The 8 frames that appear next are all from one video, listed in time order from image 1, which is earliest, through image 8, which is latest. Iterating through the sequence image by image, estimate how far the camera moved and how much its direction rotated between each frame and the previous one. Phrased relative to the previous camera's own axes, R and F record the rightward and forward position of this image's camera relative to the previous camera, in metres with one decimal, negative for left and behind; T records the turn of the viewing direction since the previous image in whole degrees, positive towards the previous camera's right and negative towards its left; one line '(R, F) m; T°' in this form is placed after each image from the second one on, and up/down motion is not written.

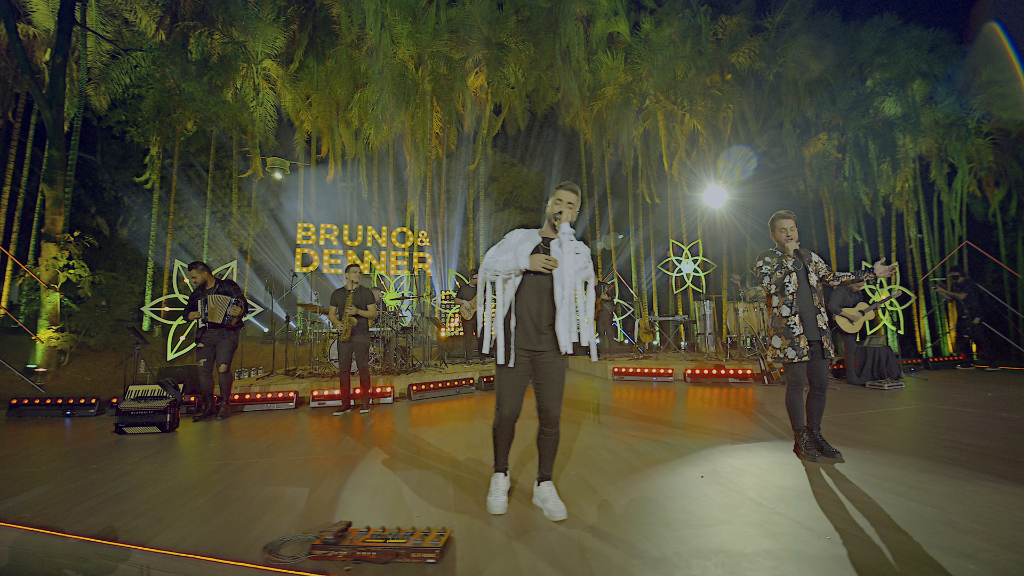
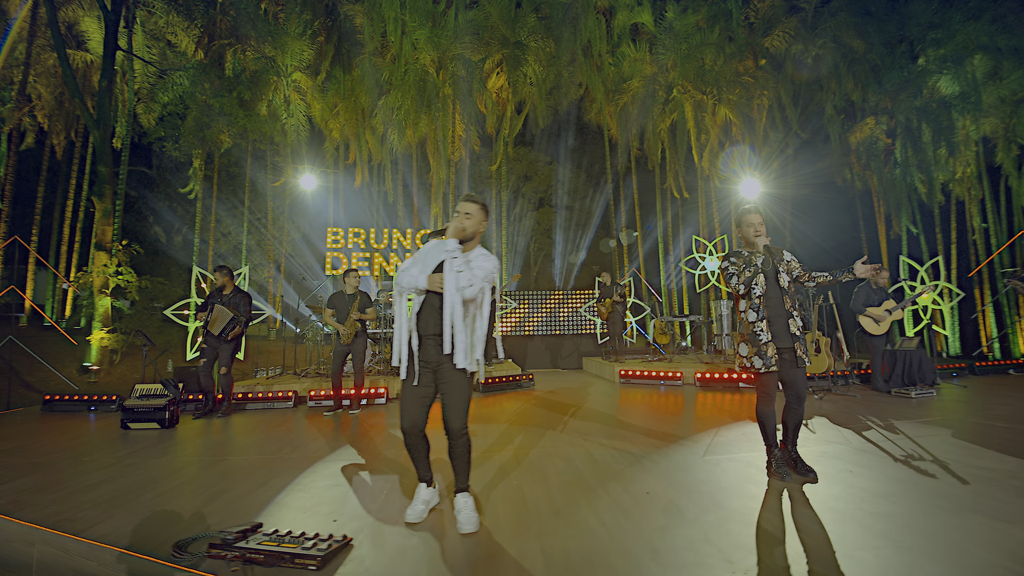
(+0.7, +0.1) m; -6°
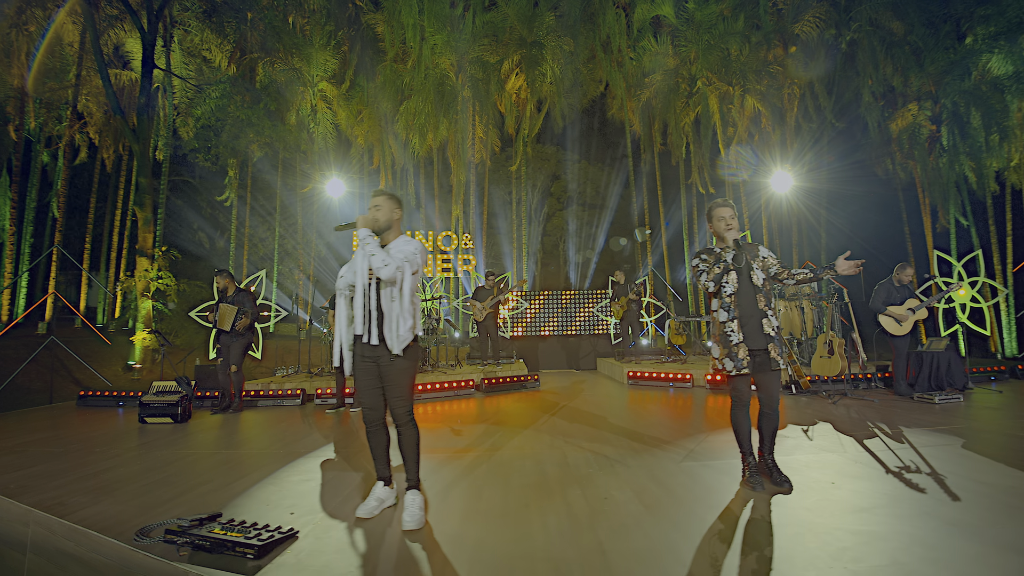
(+0.5, 0.0) m; -5°
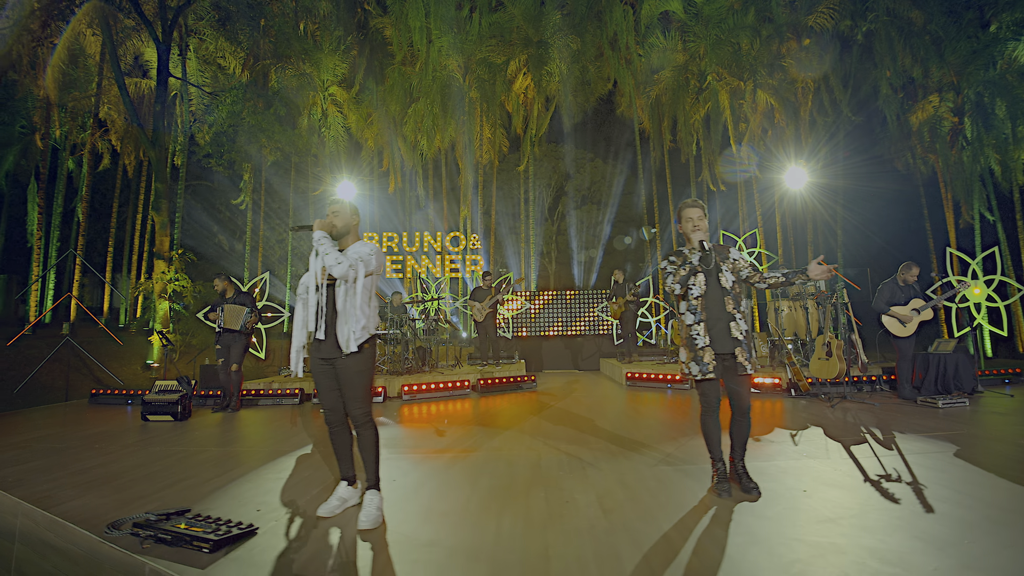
(+0.4, 0.0) m; -2°
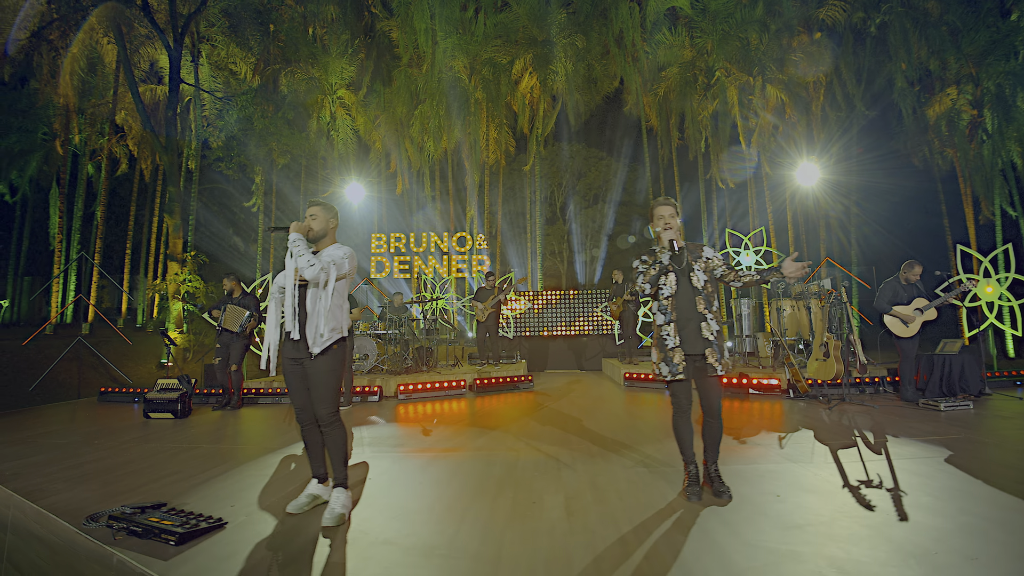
(+0.3, 0.0) m; -2°
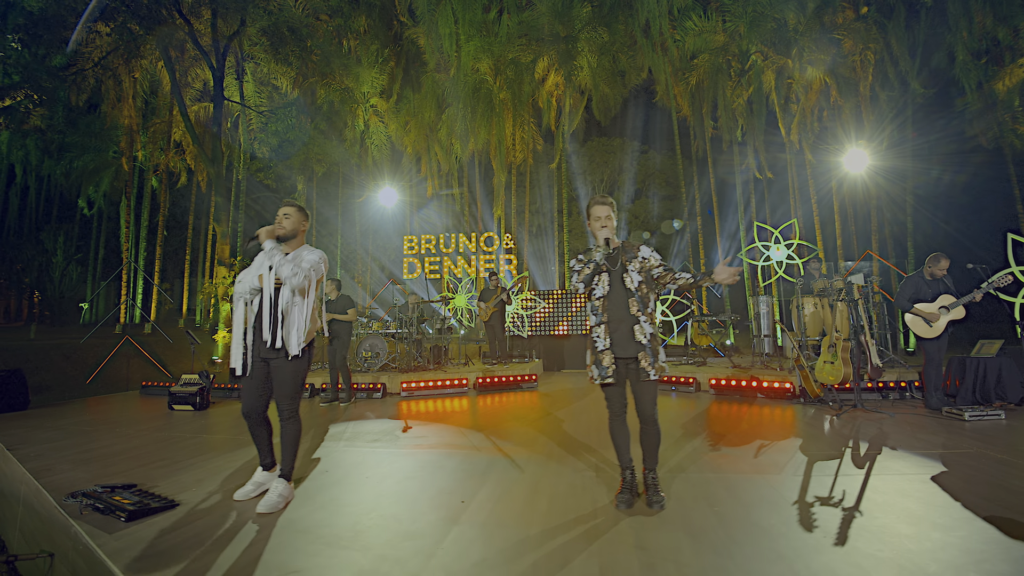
(+0.7, 0.0) m; -7°
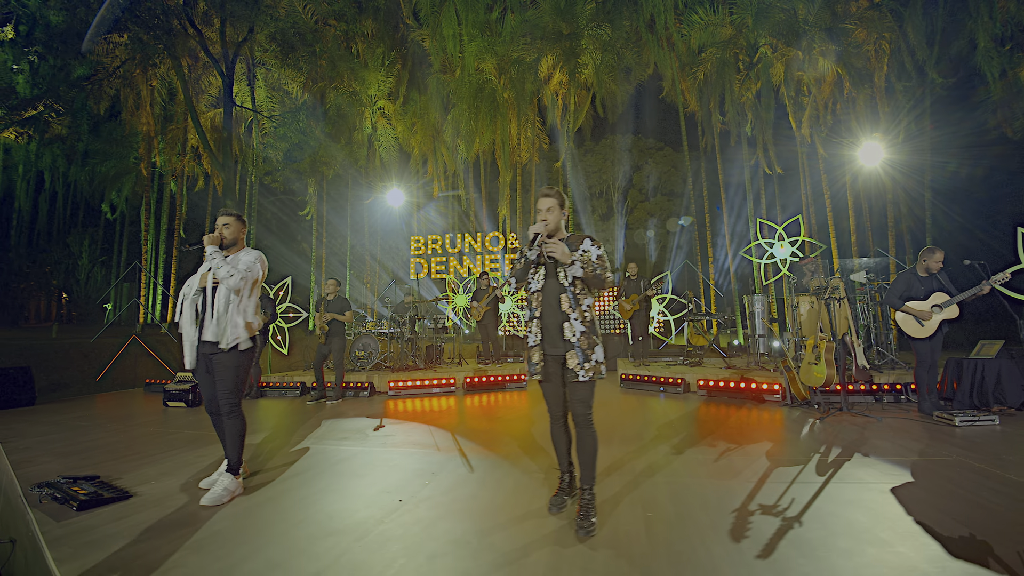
(+0.5, 0.0) m; -3°
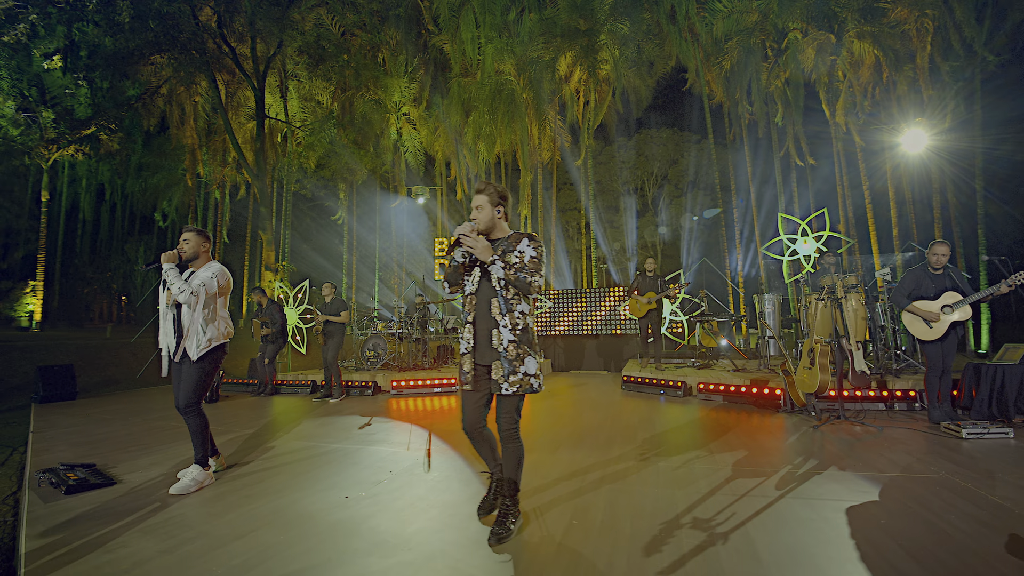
(+0.6, 0.0) m; -5°
